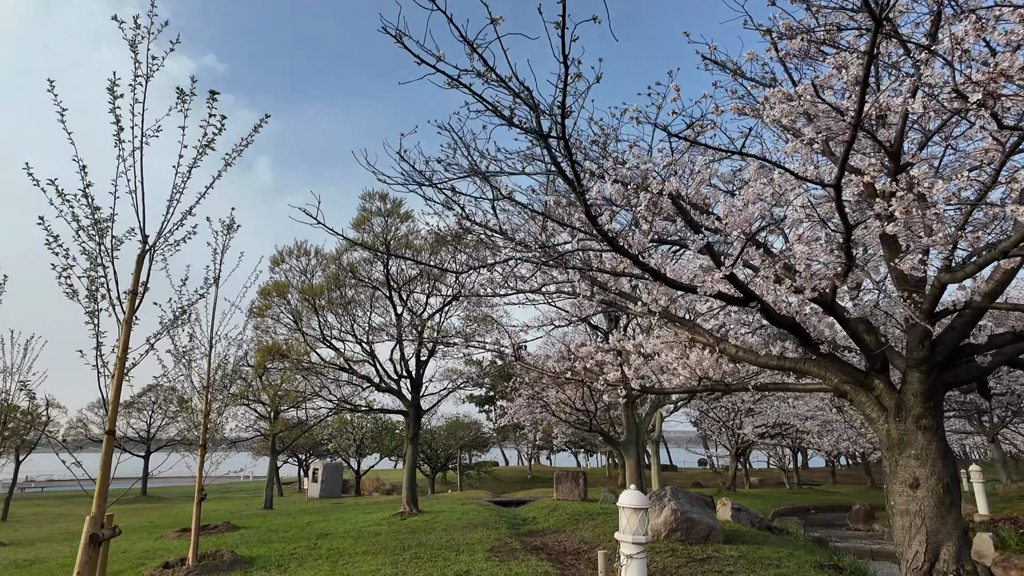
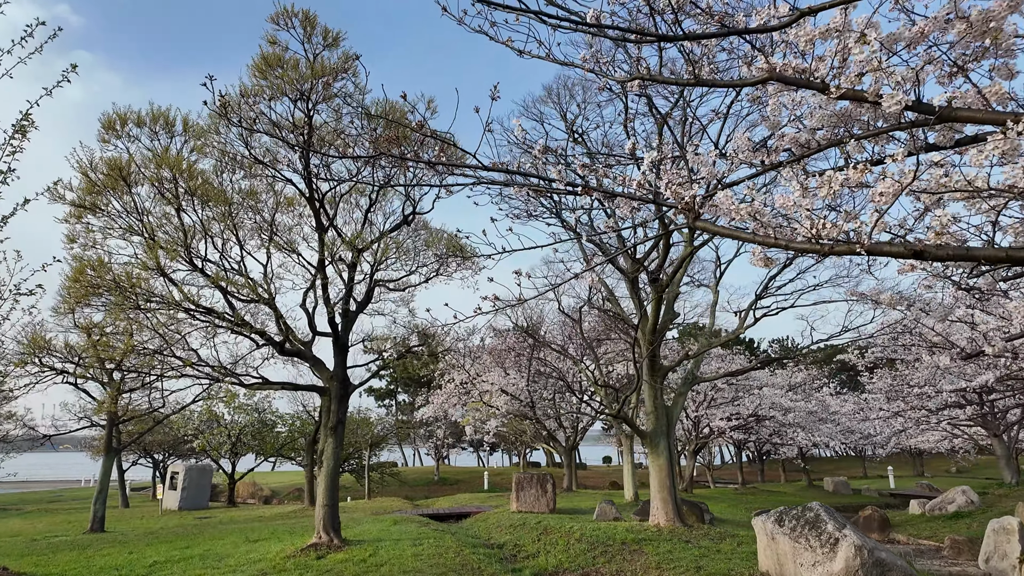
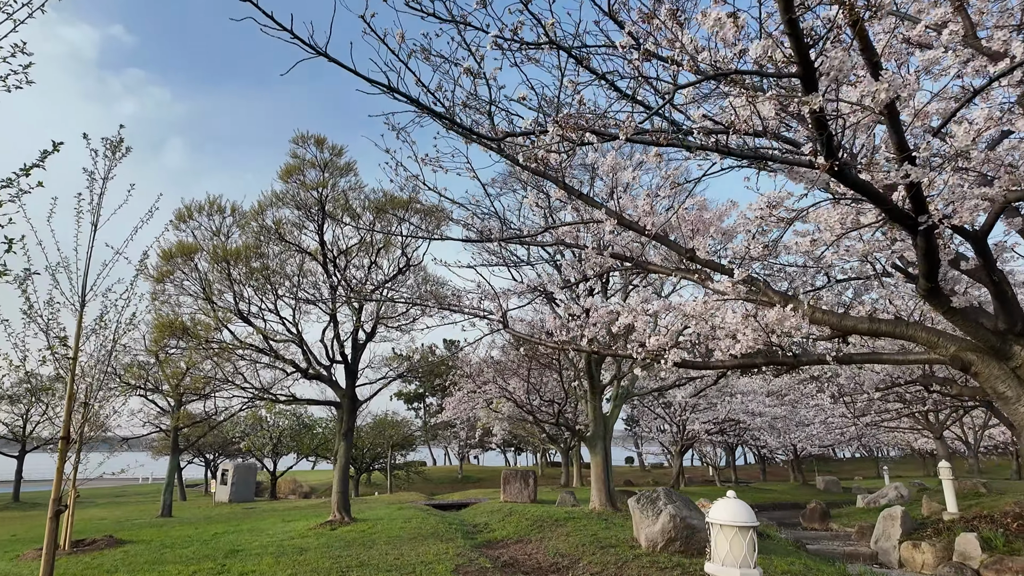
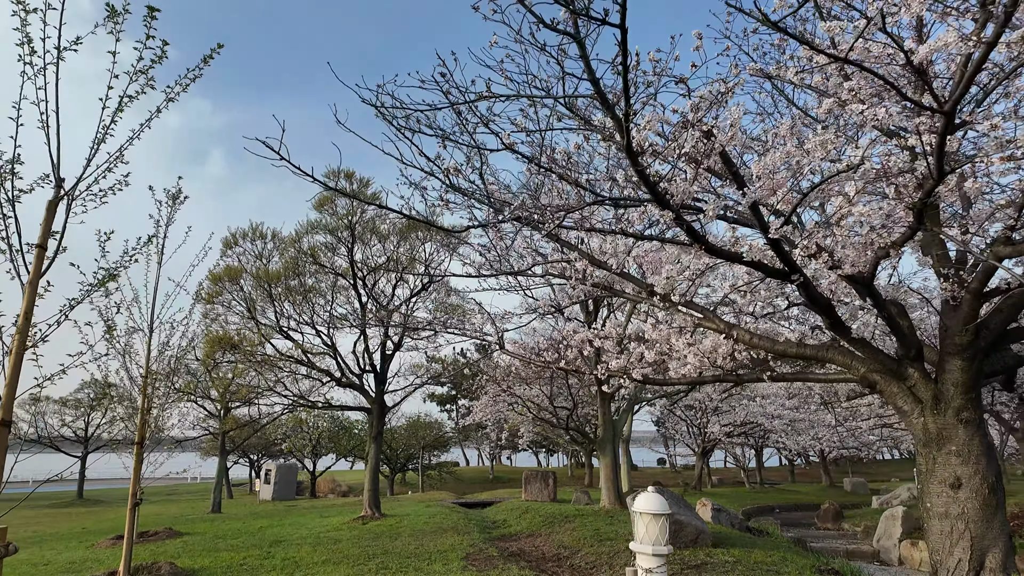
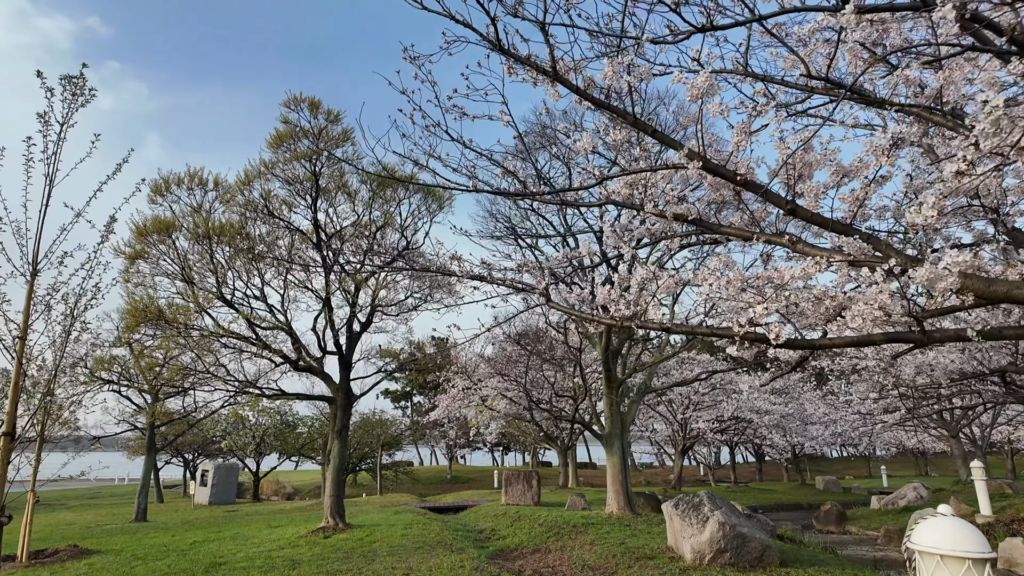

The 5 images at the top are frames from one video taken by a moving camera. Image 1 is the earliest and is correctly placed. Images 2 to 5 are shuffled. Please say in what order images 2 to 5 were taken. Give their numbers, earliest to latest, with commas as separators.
4, 3, 5, 2
